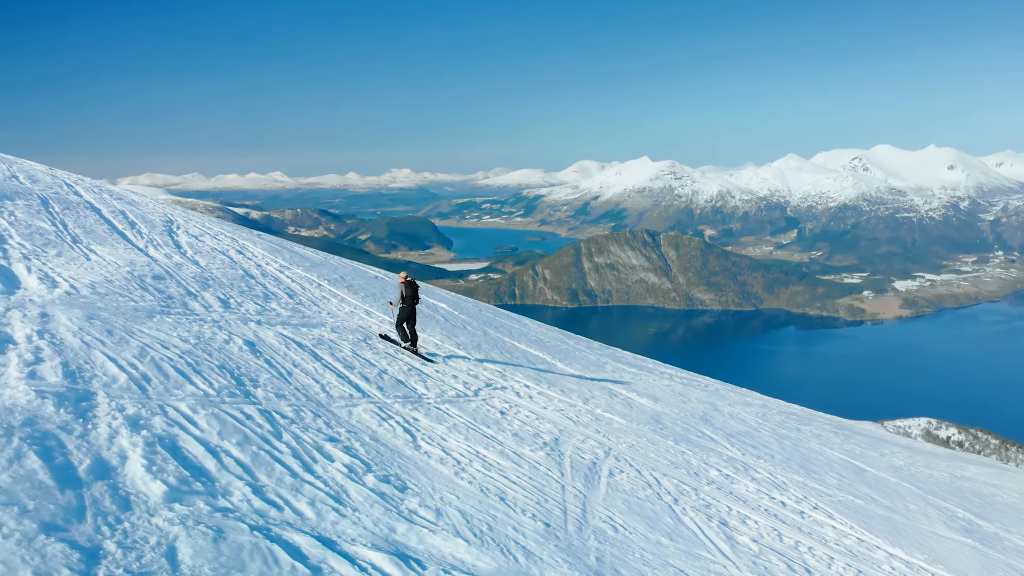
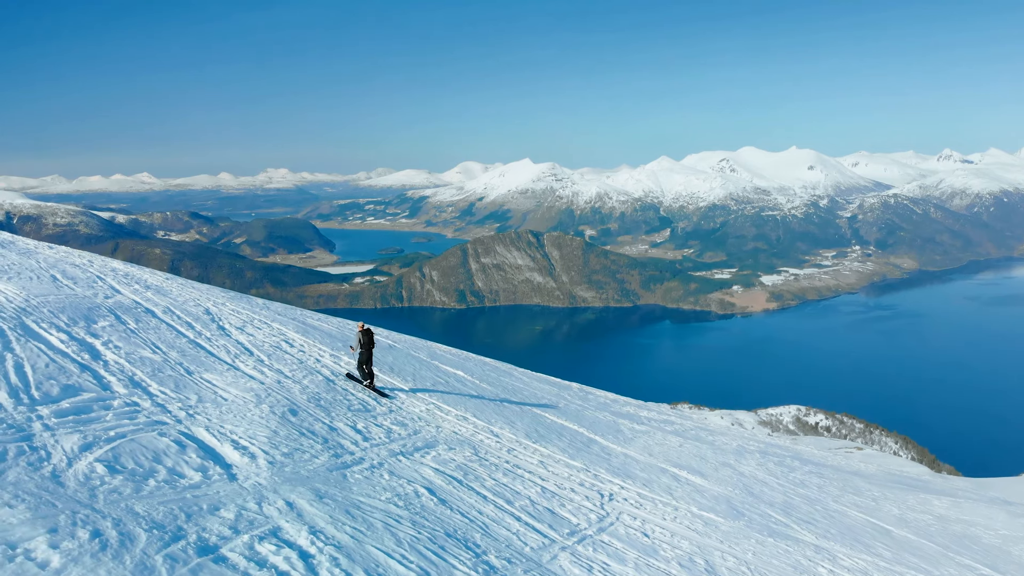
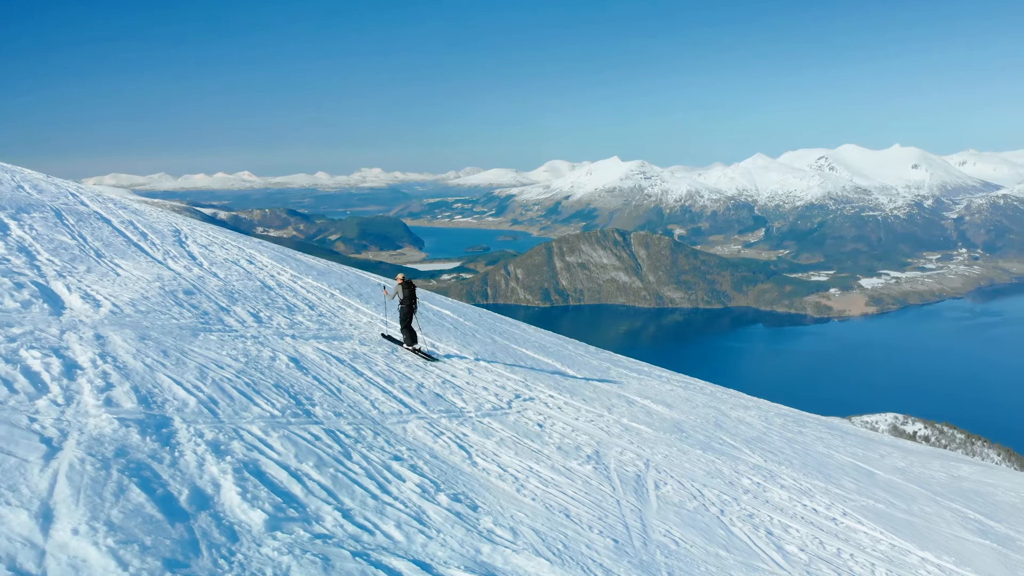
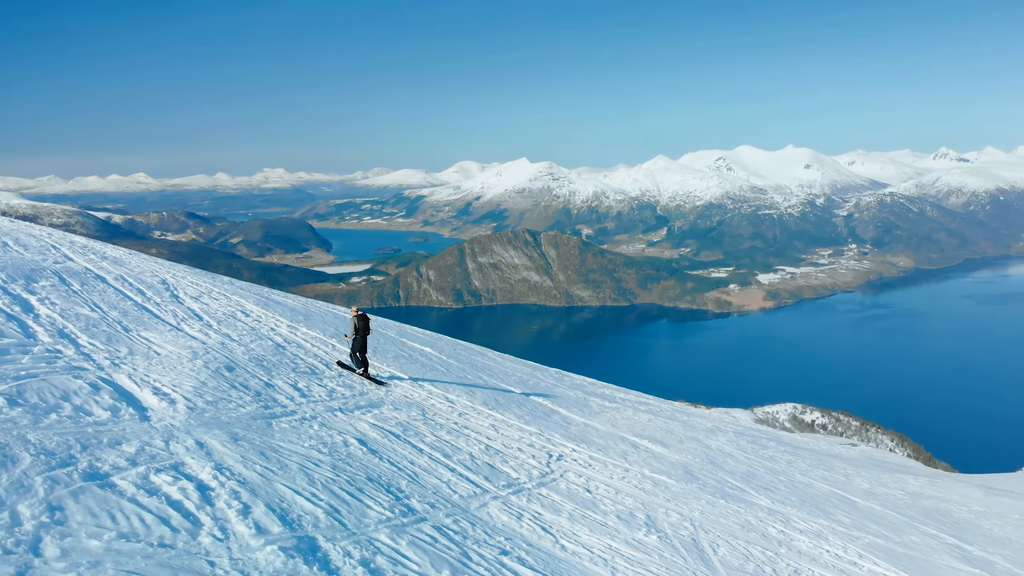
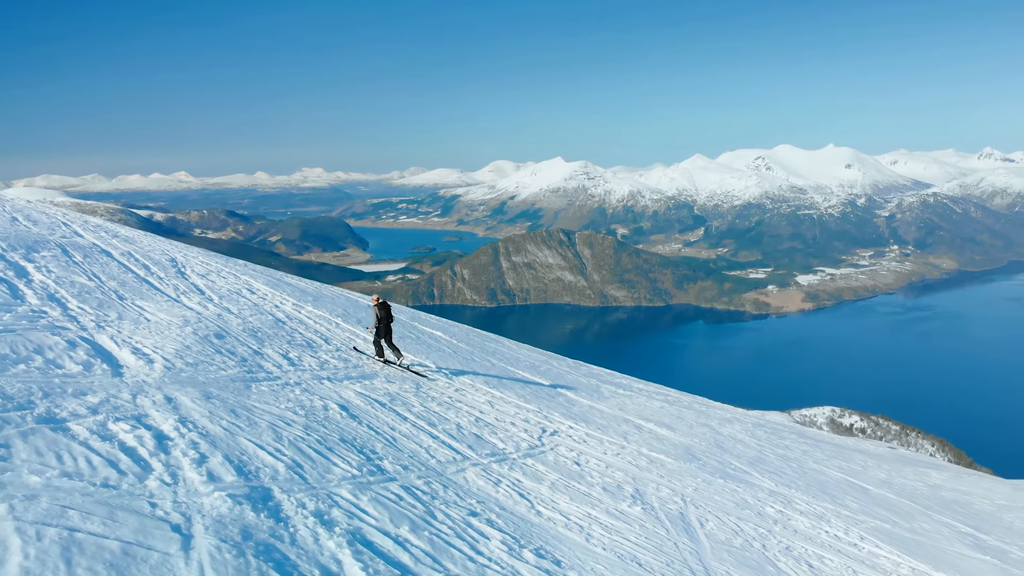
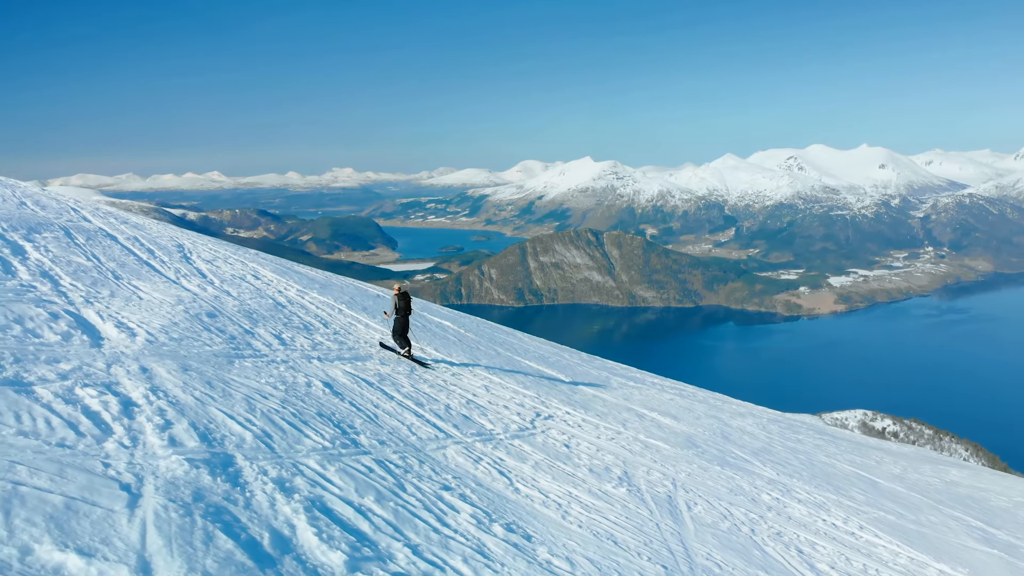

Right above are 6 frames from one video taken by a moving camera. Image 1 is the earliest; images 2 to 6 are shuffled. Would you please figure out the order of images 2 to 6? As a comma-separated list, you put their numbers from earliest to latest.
3, 6, 5, 4, 2
